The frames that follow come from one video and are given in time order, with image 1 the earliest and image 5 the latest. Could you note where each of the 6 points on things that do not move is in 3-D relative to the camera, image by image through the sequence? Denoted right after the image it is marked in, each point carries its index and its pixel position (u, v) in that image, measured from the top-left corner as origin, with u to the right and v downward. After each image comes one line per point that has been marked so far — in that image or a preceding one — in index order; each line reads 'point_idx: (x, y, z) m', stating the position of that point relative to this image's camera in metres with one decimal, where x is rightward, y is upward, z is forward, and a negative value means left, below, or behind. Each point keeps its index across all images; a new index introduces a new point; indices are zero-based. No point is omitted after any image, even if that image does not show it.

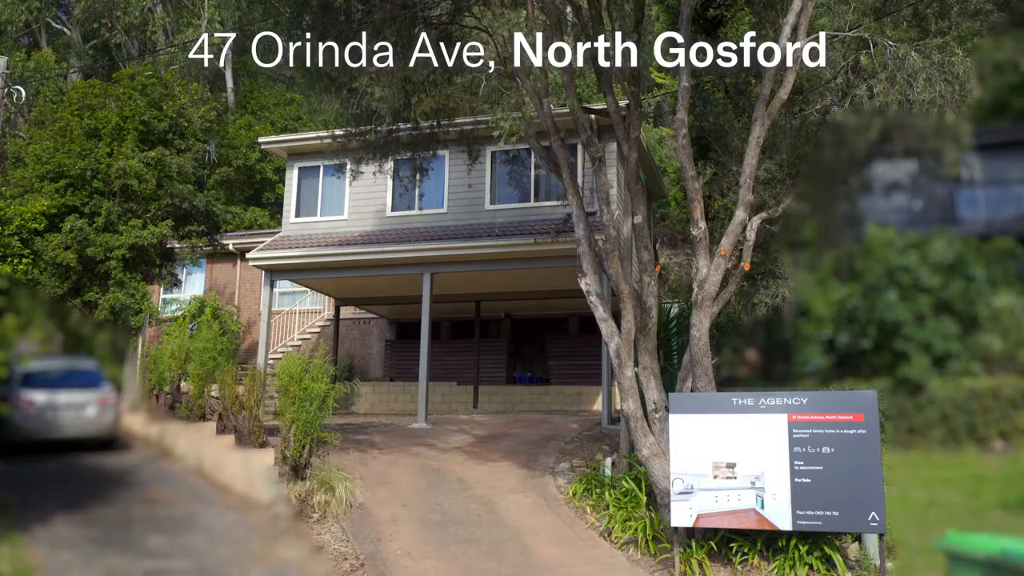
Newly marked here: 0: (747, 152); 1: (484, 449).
0: (+1.8, +1.1, +9.1) m
1: (-0.3, -1.8, +13.2) m
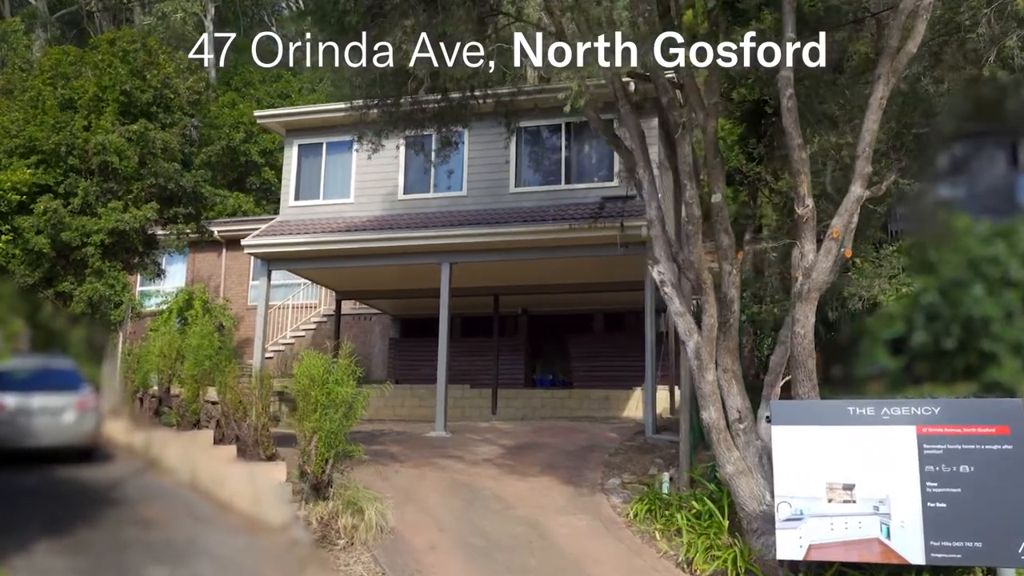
0: (+2.3, +1.1, +7.7) m
1: (0.0, -1.7, +11.8) m
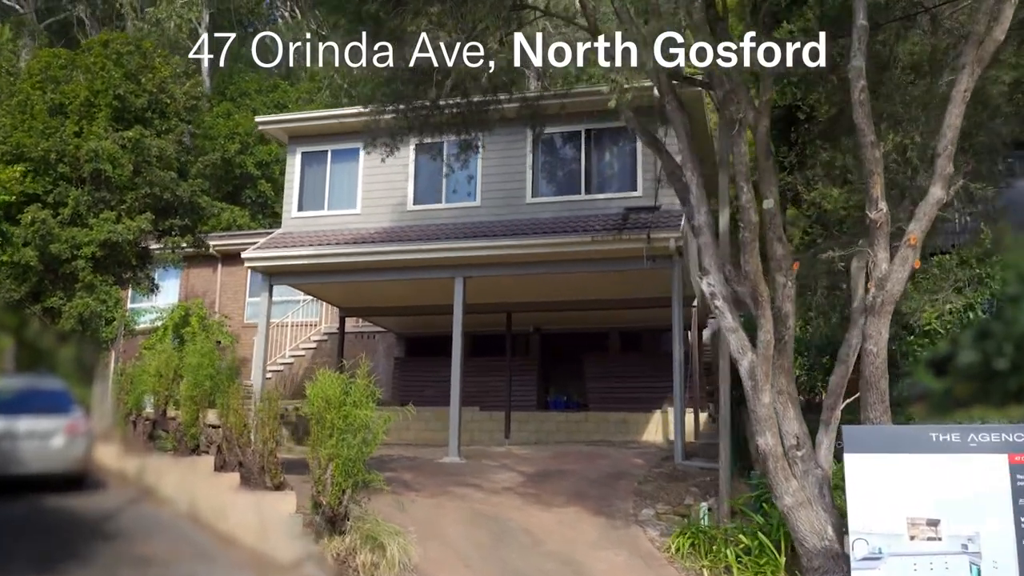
0: (+2.6, +1.1, +6.9) m
1: (+0.3, -1.9, +11.0) m
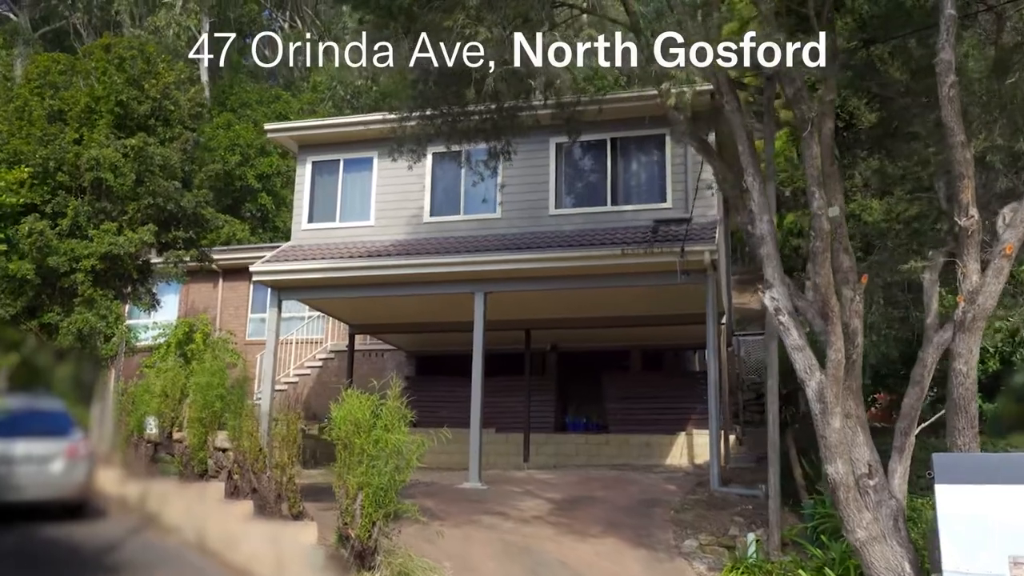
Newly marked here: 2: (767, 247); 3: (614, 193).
0: (+2.9, +1.0, +6.3) m
1: (+0.5, -2.0, +10.3) m
2: (+1.6, +0.3, +7.7) m
3: (+1.1, +1.0, +12.6) m
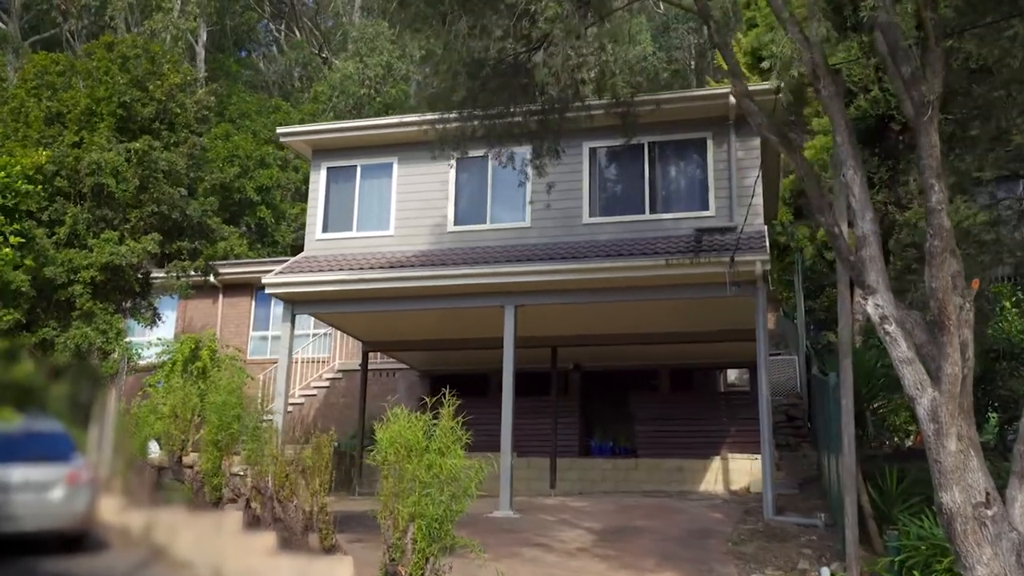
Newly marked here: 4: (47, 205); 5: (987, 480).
0: (+3.3, +1.0, +5.6) m
1: (+0.9, -2.1, +9.4) m
2: (+2.0, +0.2, +6.9) m
3: (+1.4, +0.9, +11.8) m
4: (-4.6, +0.8, +11.7) m
5: (+2.7, -1.1, +6.5) m
